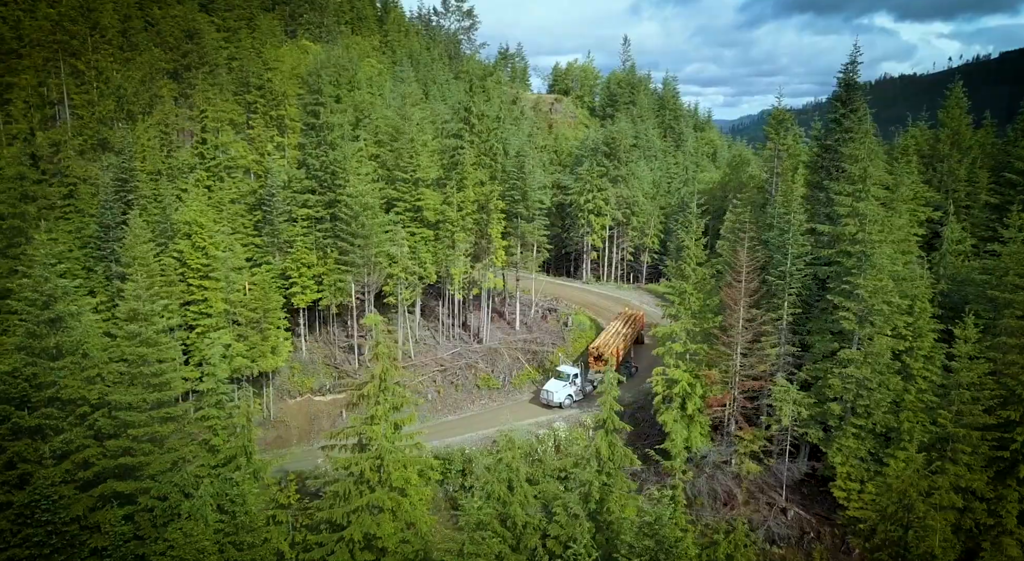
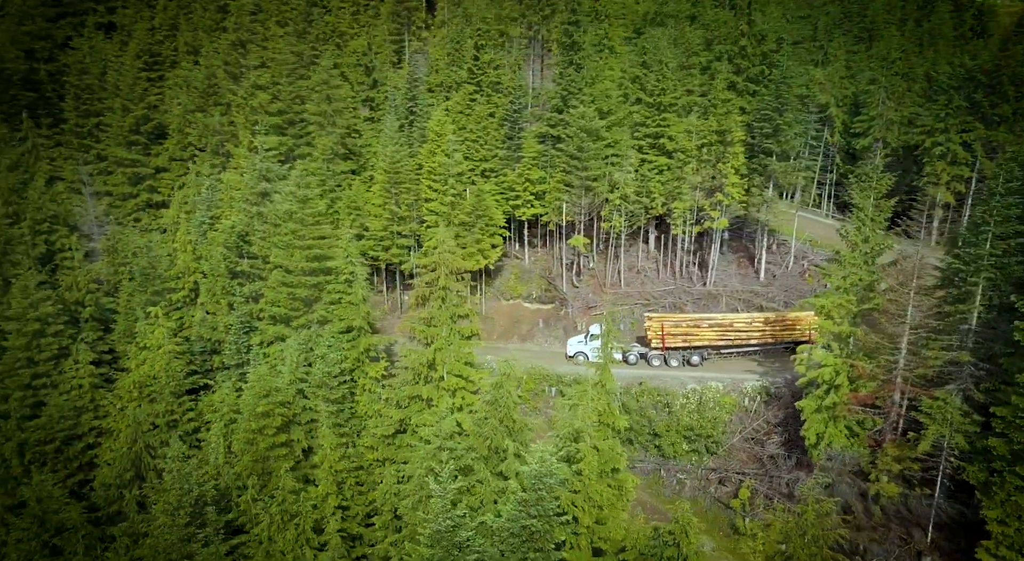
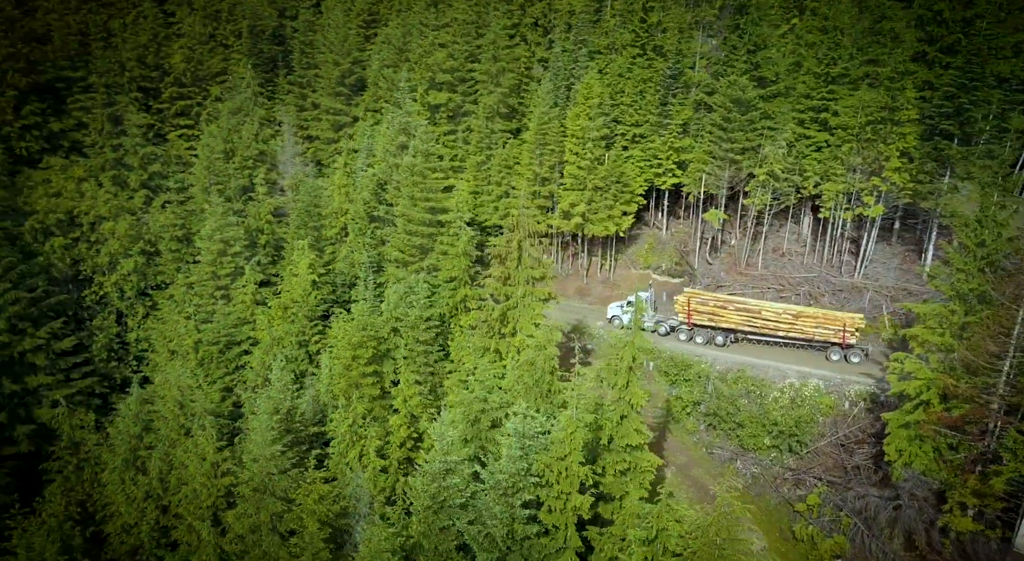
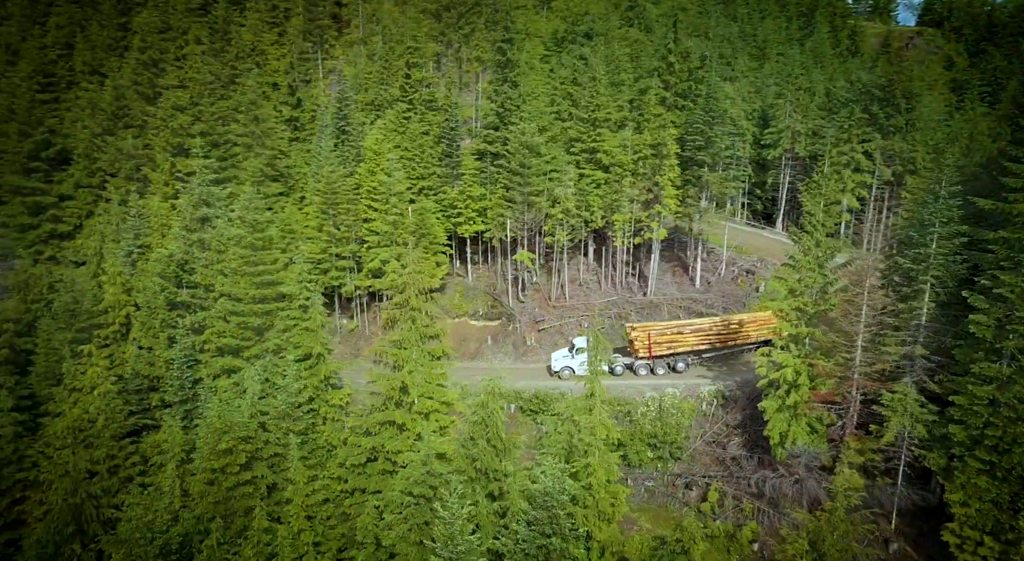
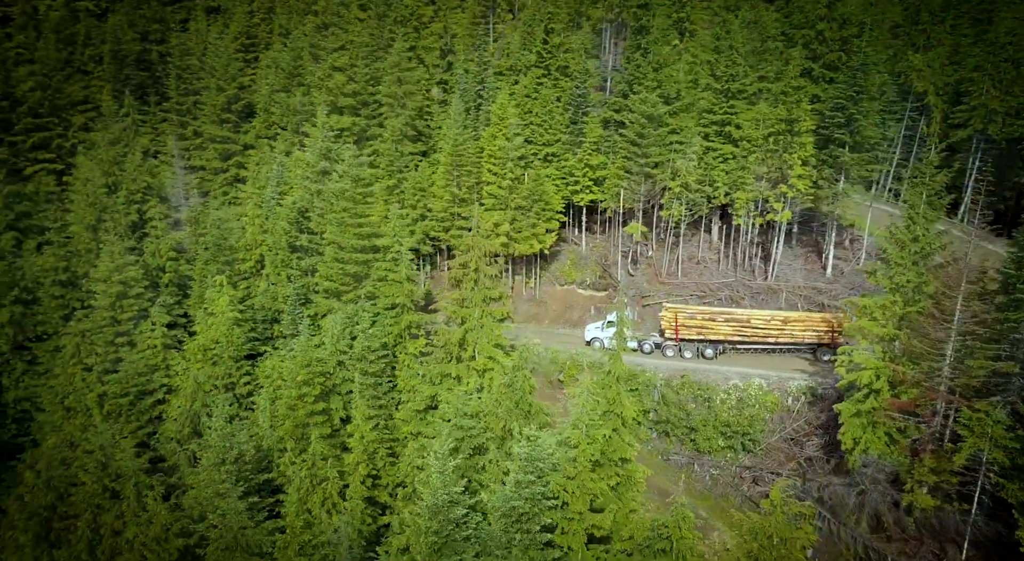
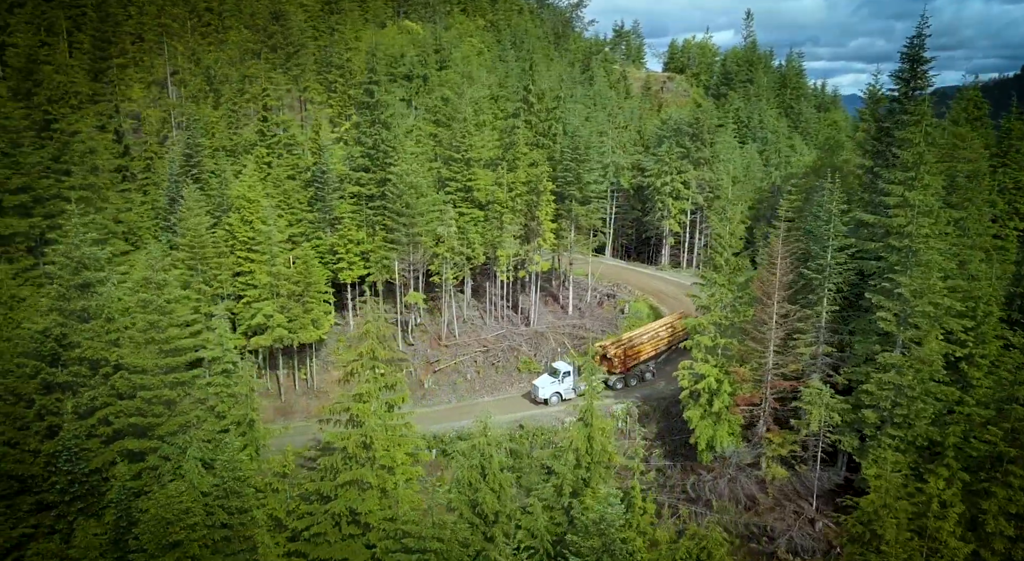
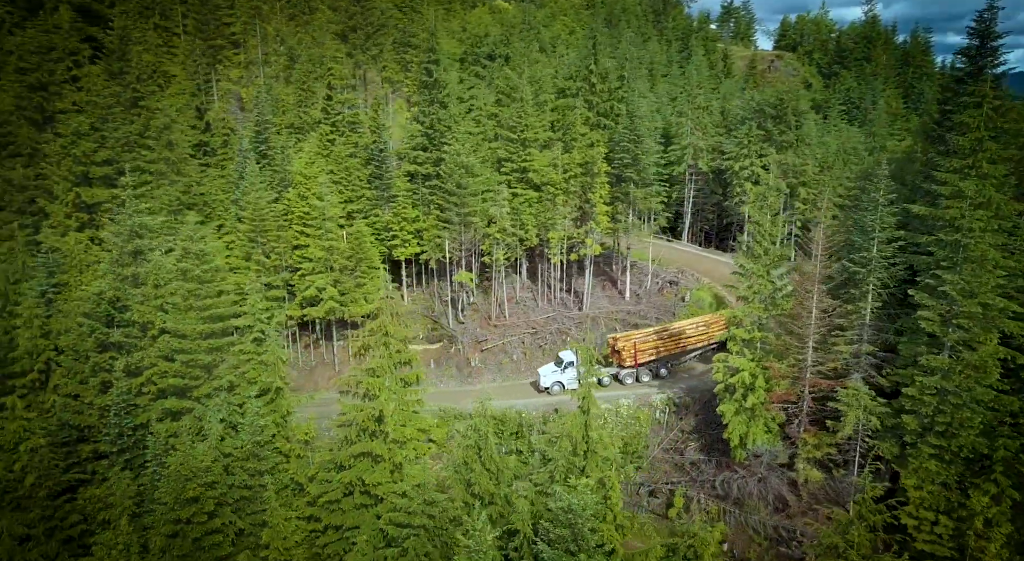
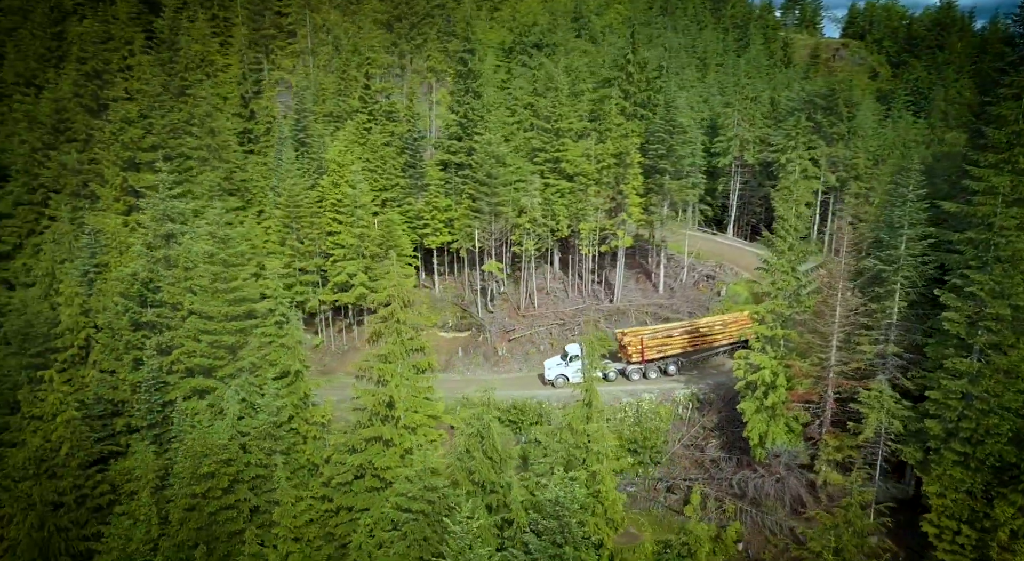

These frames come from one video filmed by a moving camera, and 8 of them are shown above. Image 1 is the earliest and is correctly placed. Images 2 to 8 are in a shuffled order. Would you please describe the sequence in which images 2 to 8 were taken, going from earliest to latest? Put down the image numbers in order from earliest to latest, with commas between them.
6, 7, 8, 4, 2, 5, 3
